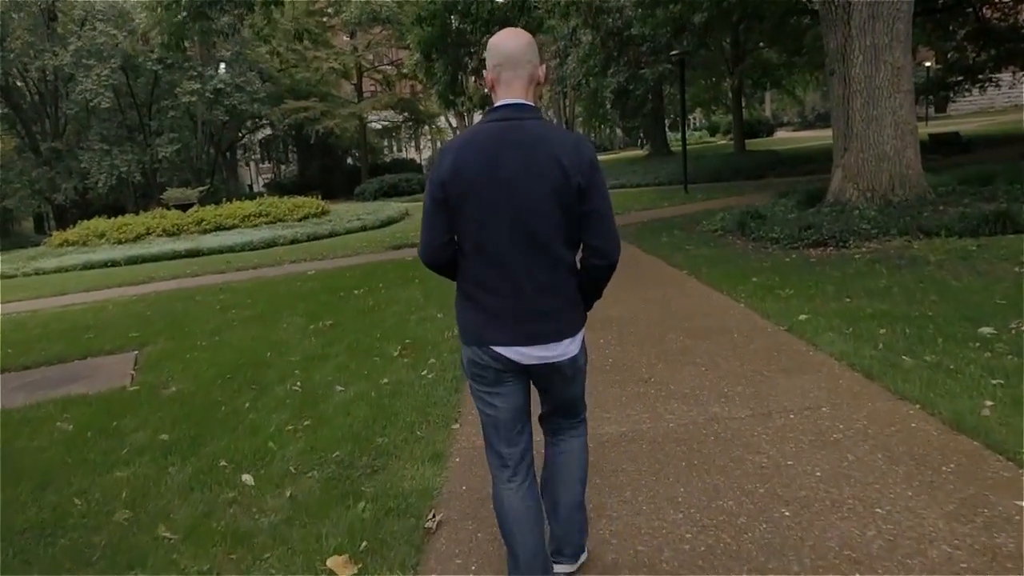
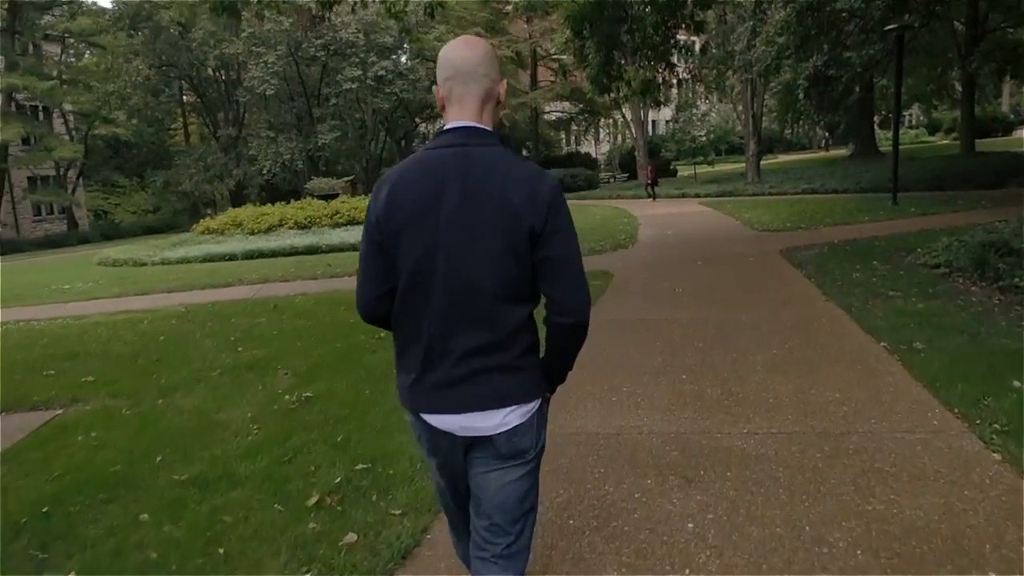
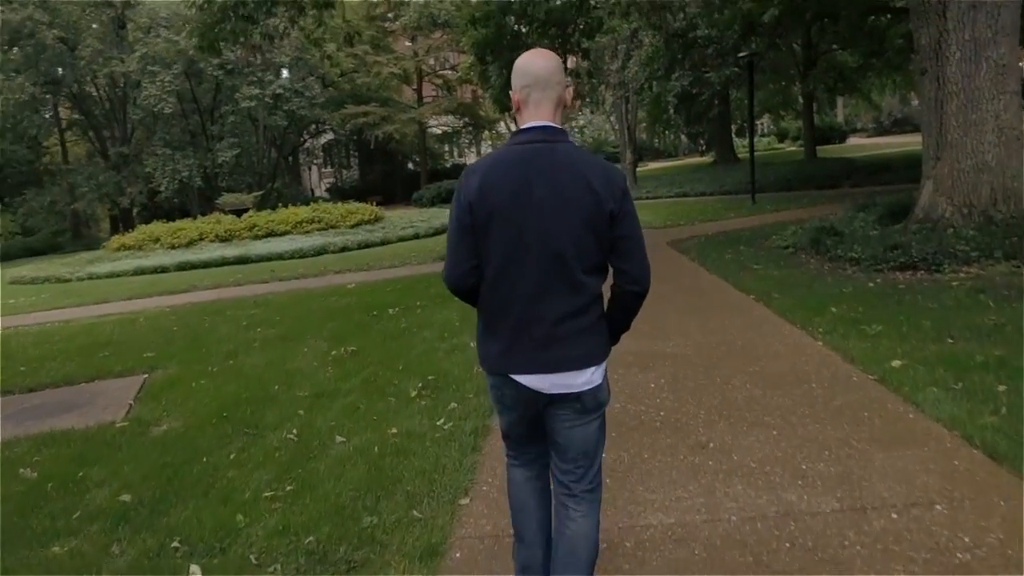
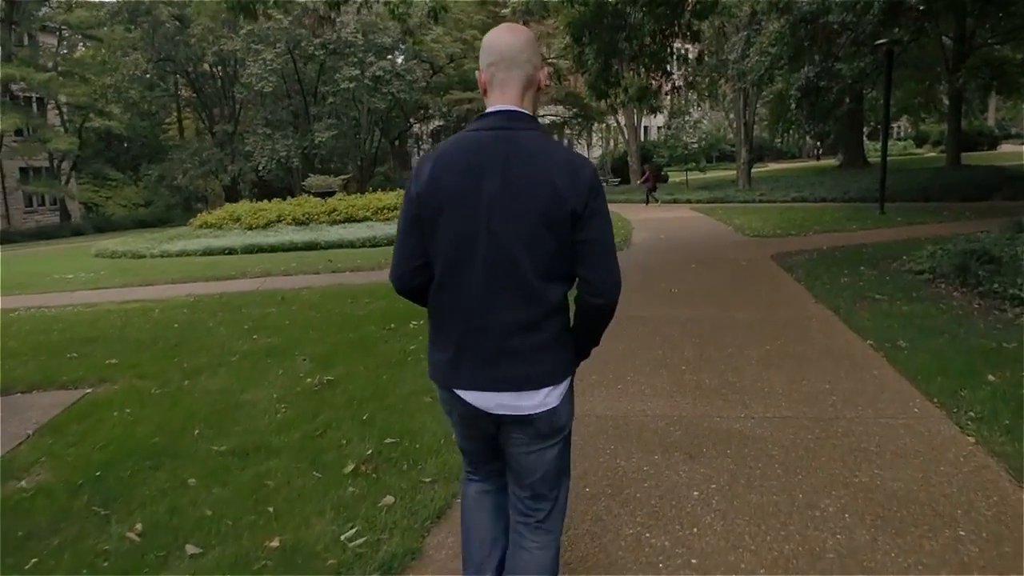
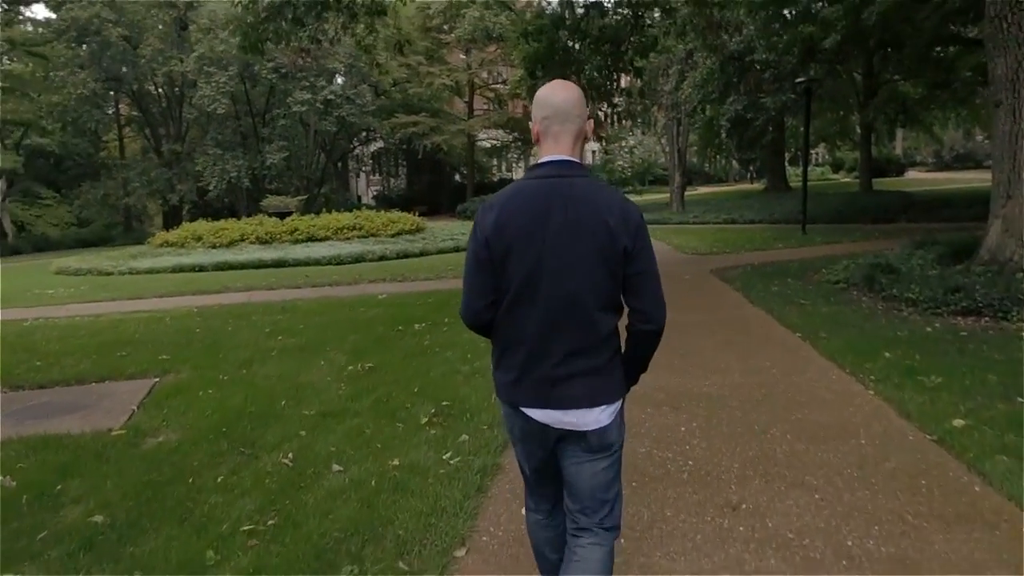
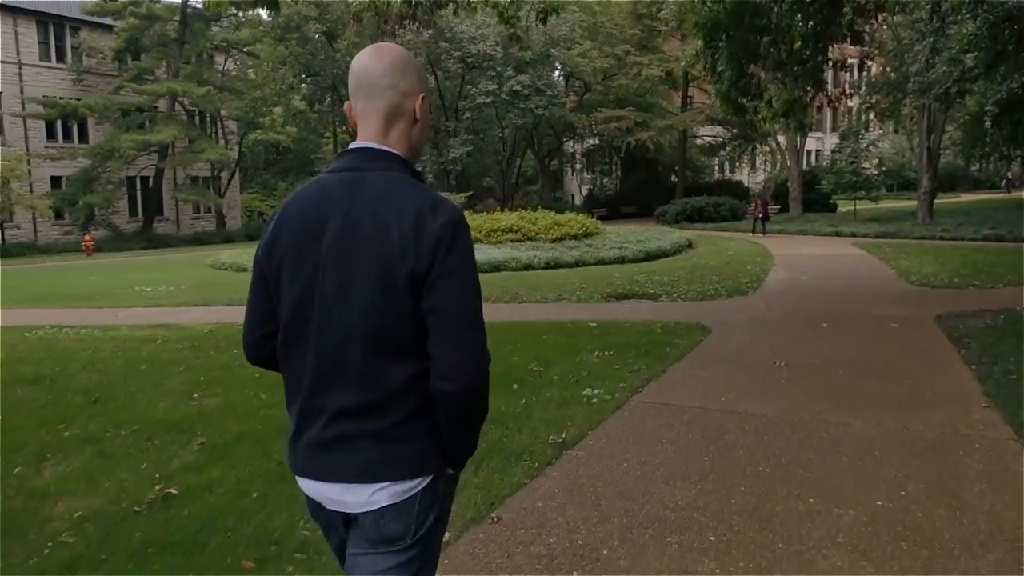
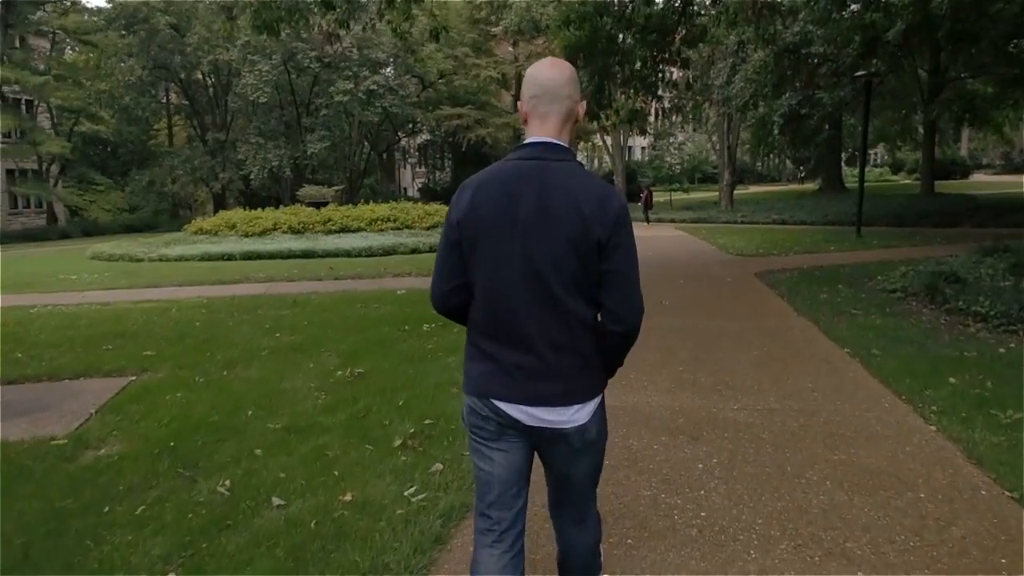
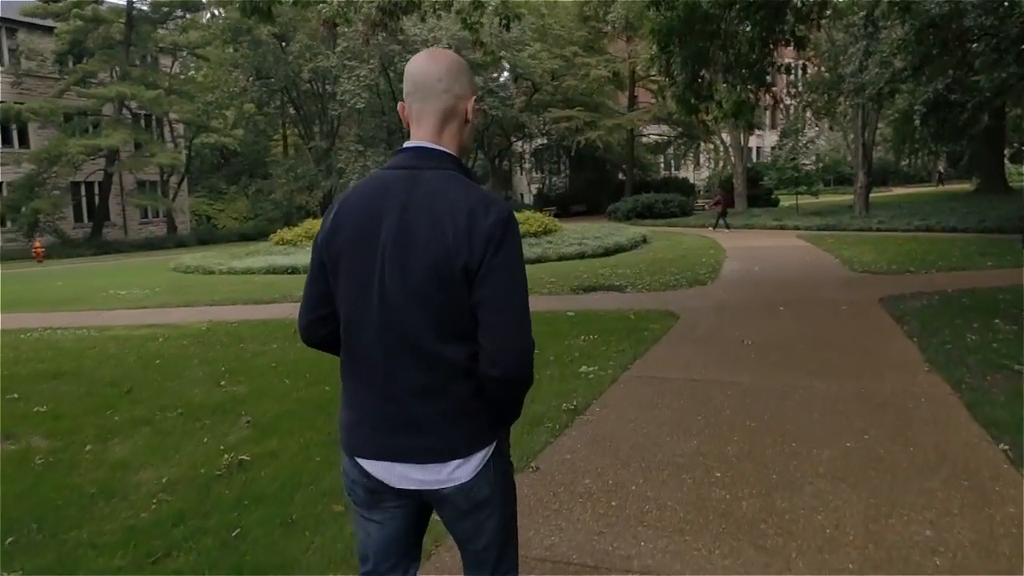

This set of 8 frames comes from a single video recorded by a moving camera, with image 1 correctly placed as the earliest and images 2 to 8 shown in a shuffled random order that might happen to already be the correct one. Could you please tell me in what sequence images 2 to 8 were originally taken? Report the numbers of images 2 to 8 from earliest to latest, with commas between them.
3, 5, 7, 4, 2, 8, 6
